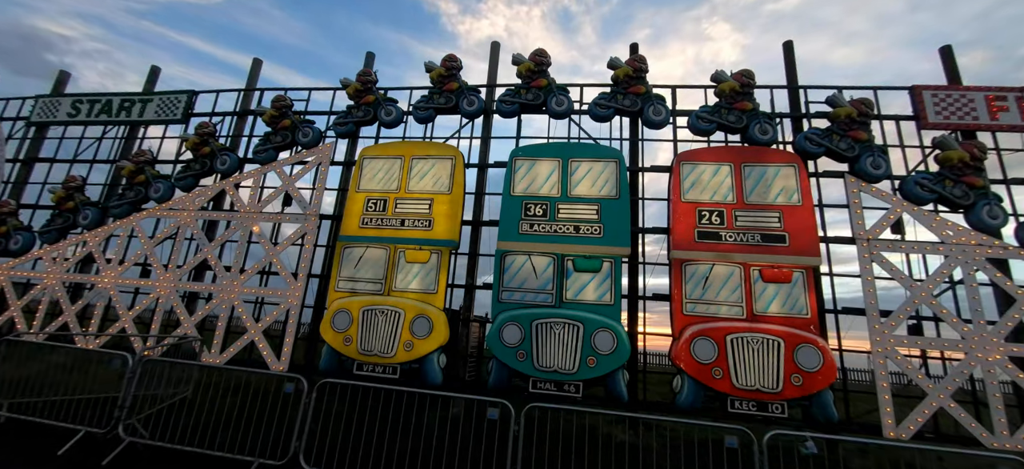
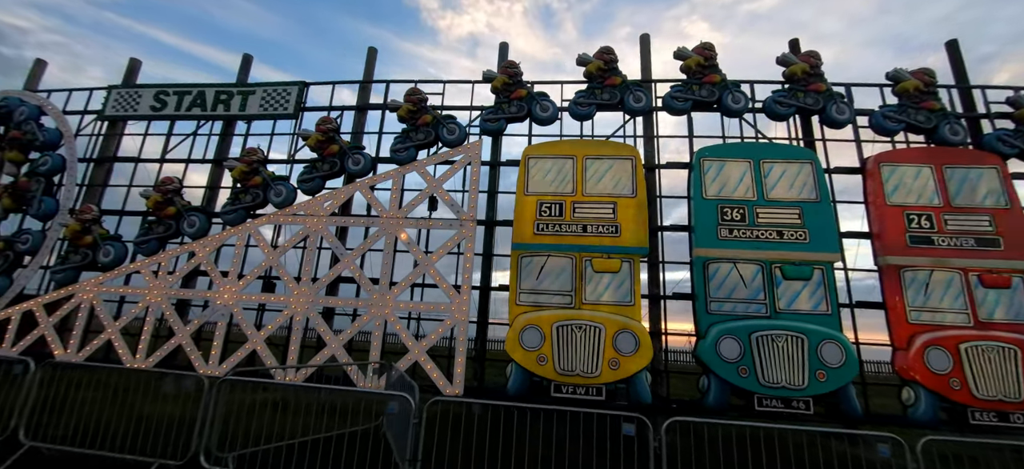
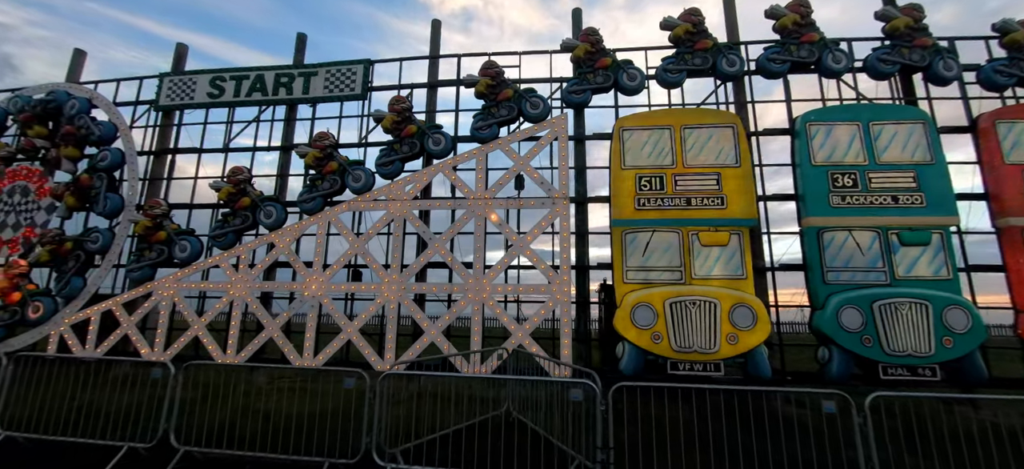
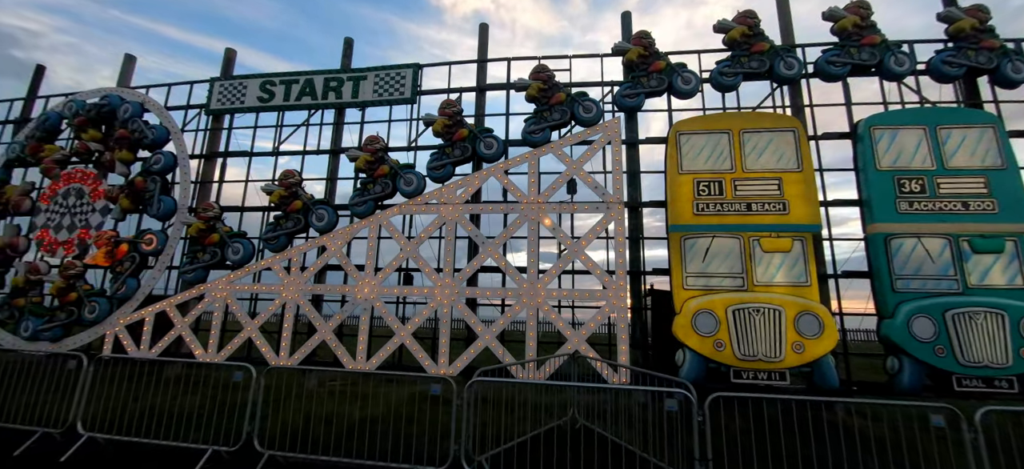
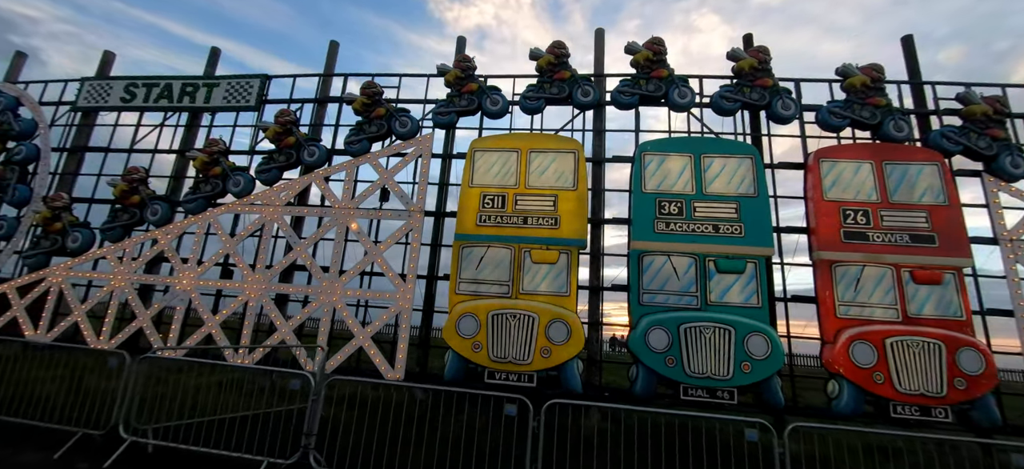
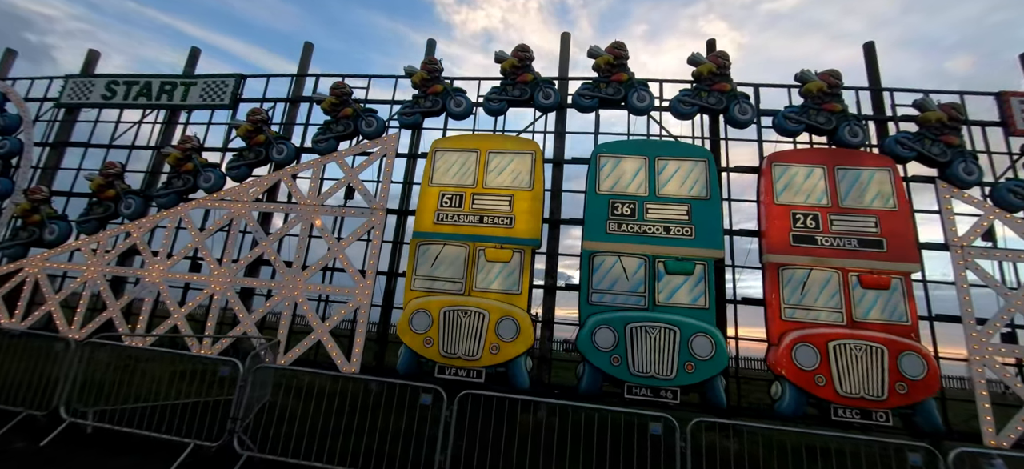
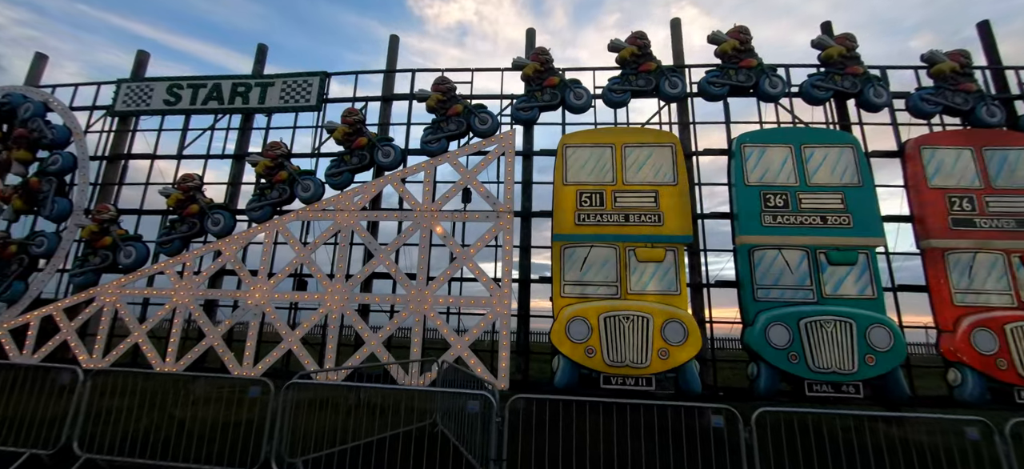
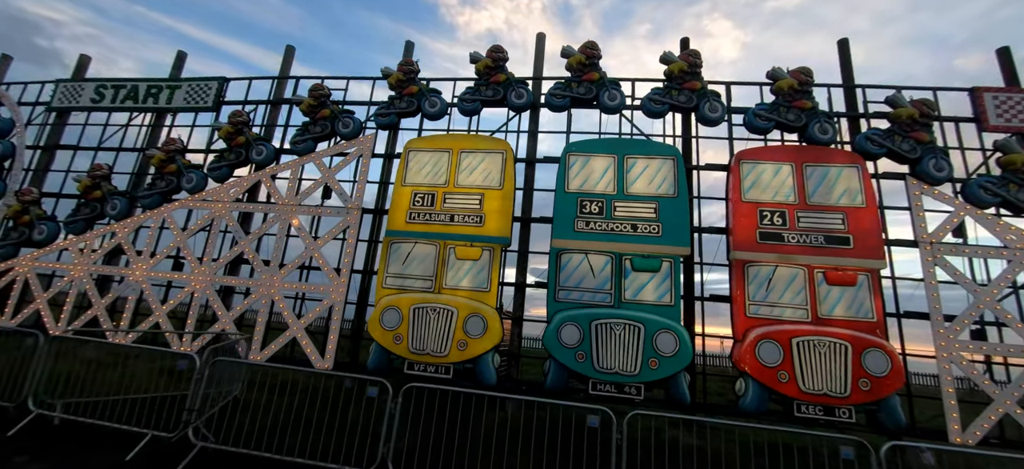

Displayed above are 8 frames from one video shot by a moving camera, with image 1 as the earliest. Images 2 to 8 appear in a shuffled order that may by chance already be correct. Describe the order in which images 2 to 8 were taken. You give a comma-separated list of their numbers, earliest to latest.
8, 6, 5, 2, 7, 3, 4
